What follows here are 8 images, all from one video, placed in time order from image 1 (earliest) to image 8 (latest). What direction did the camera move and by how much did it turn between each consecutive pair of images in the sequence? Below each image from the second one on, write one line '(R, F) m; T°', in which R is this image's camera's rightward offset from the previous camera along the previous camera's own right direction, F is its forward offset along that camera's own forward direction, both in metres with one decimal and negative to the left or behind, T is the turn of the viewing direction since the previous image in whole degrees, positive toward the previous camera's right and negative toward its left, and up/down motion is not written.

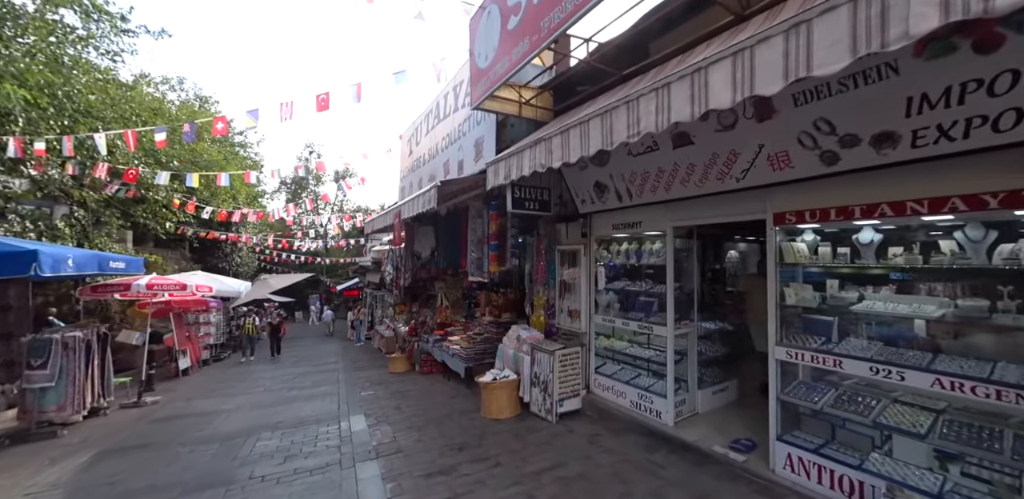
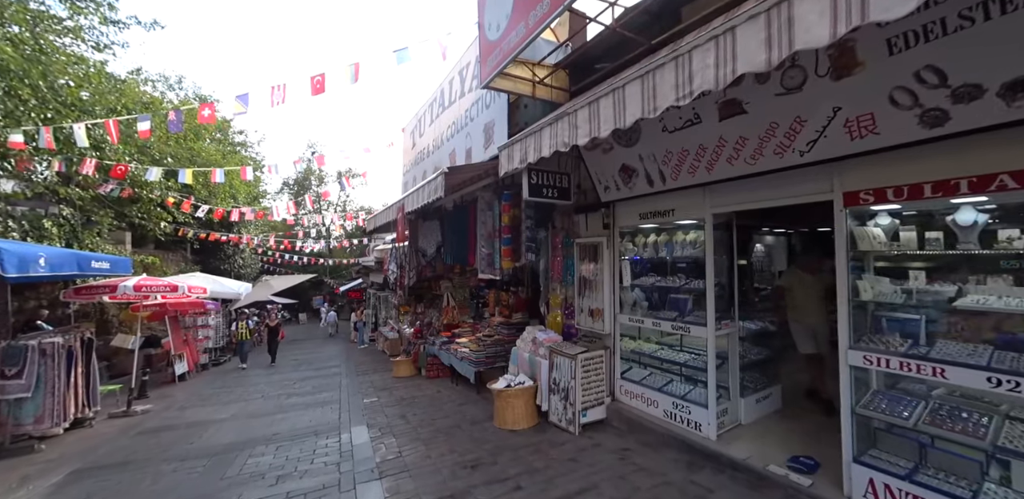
(-0.1, +0.5) m; 0°
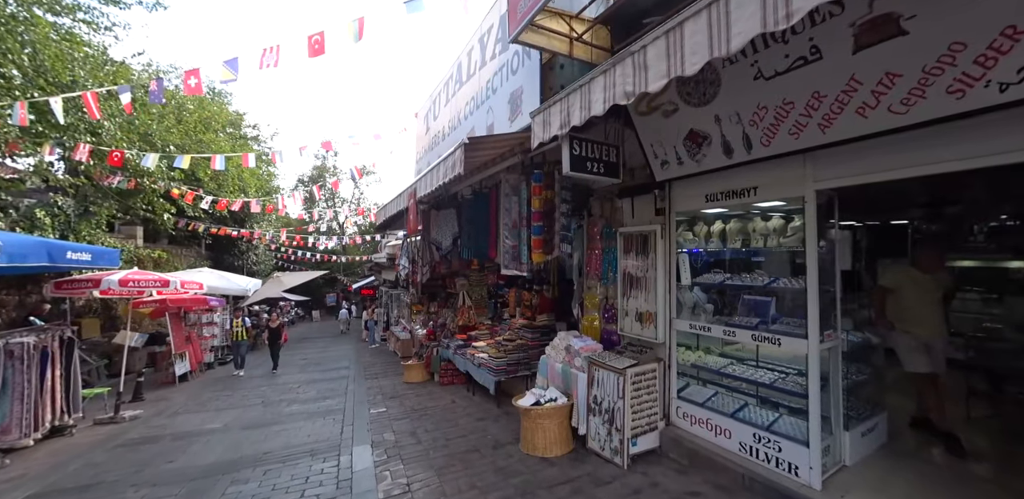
(-0.2, +0.8) m; -2°
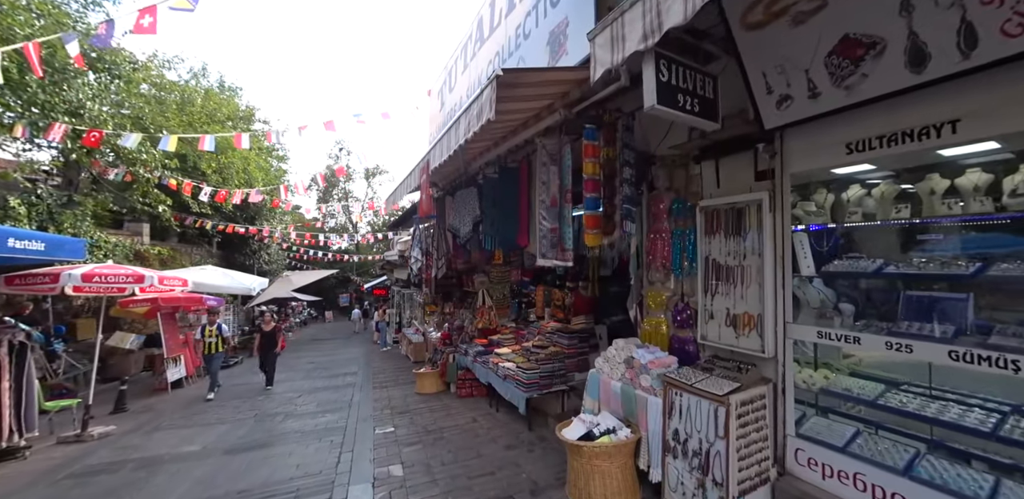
(-0.2, +1.0) m; -2°
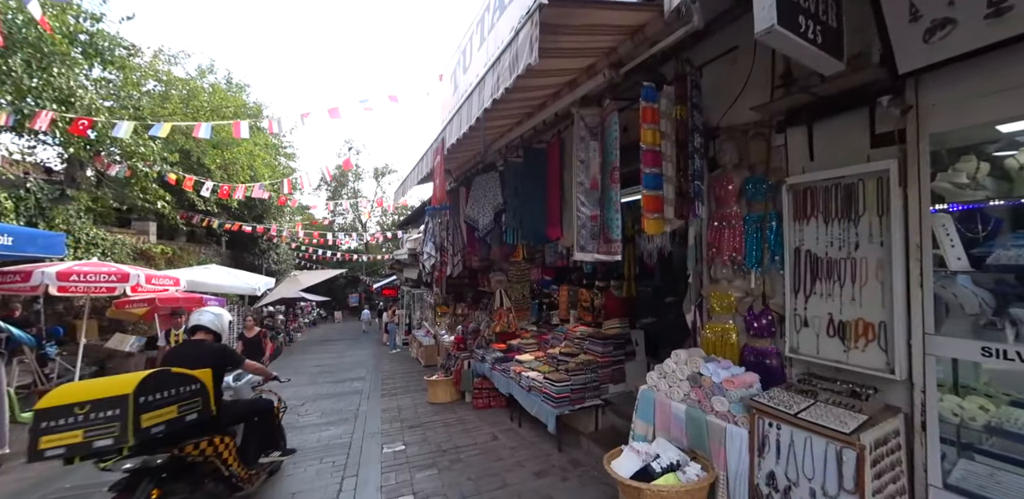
(-0.2, +0.6) m; -1°
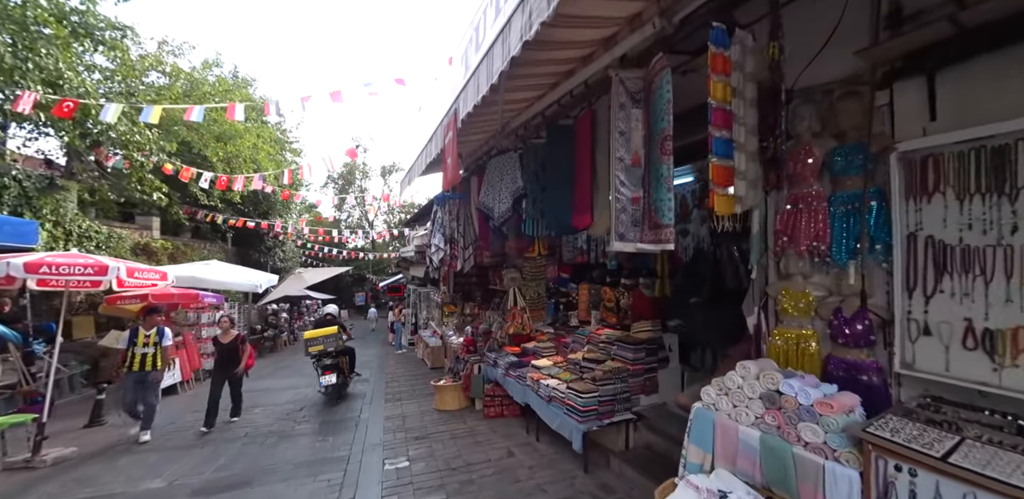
(-0.1, +0.5) m; -1°
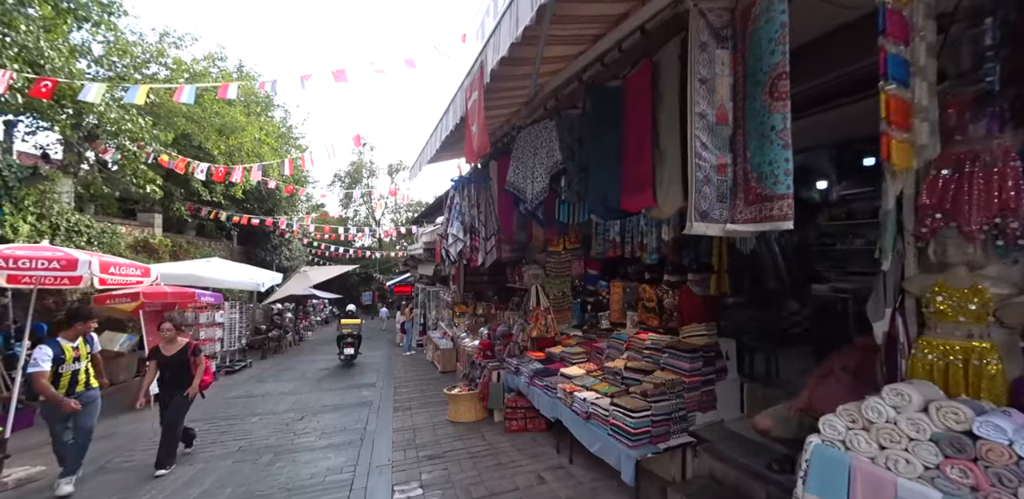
(-0.2, +0.7) m; -1°
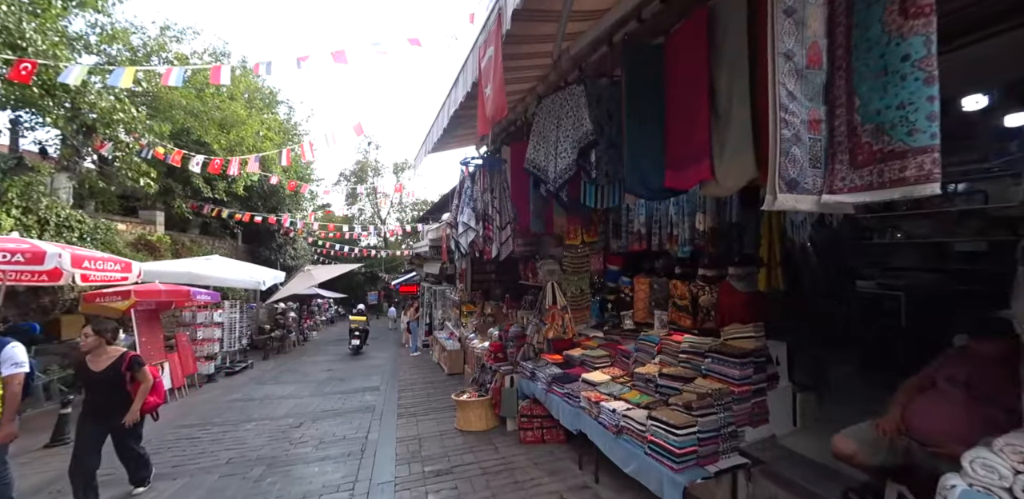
(-0.1, +0.5) m; -1°
